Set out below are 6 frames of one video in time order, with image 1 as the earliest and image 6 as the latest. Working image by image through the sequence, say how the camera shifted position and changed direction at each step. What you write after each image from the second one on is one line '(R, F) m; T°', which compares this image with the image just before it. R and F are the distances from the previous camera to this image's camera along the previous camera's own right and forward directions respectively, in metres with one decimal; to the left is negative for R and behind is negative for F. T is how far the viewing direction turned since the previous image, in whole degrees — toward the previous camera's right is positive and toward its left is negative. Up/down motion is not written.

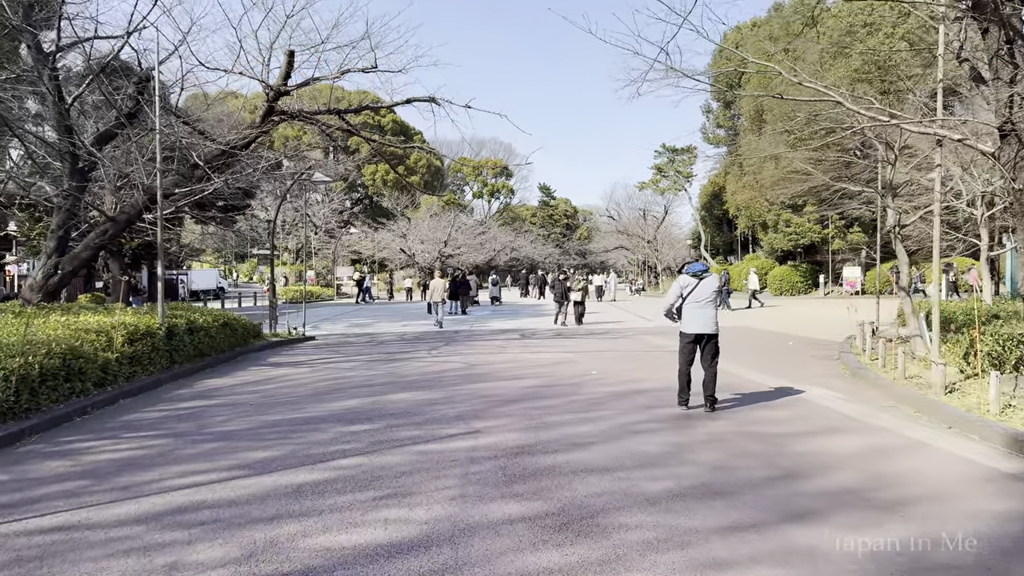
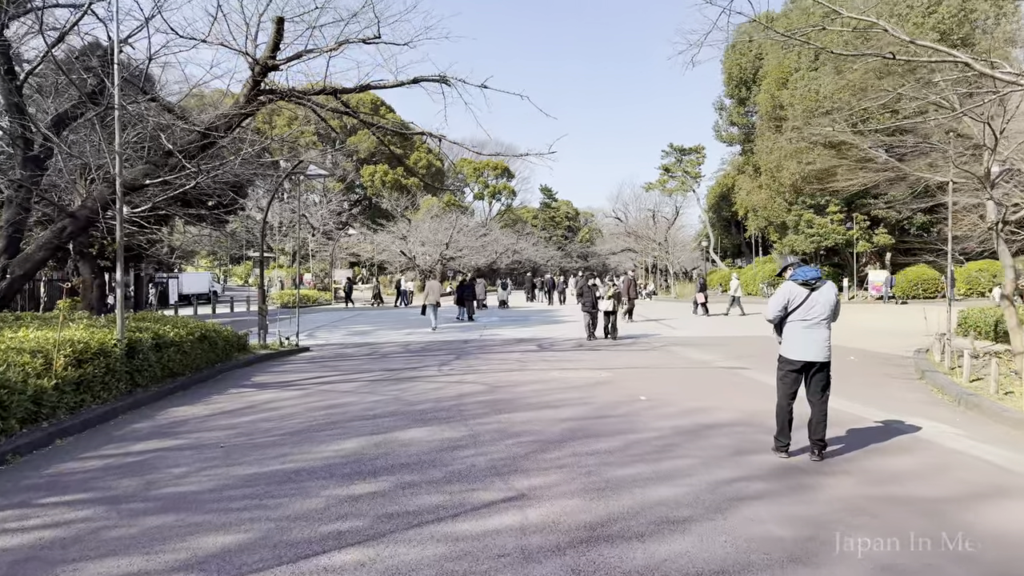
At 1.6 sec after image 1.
(-0.3, +1.5) m; 0°
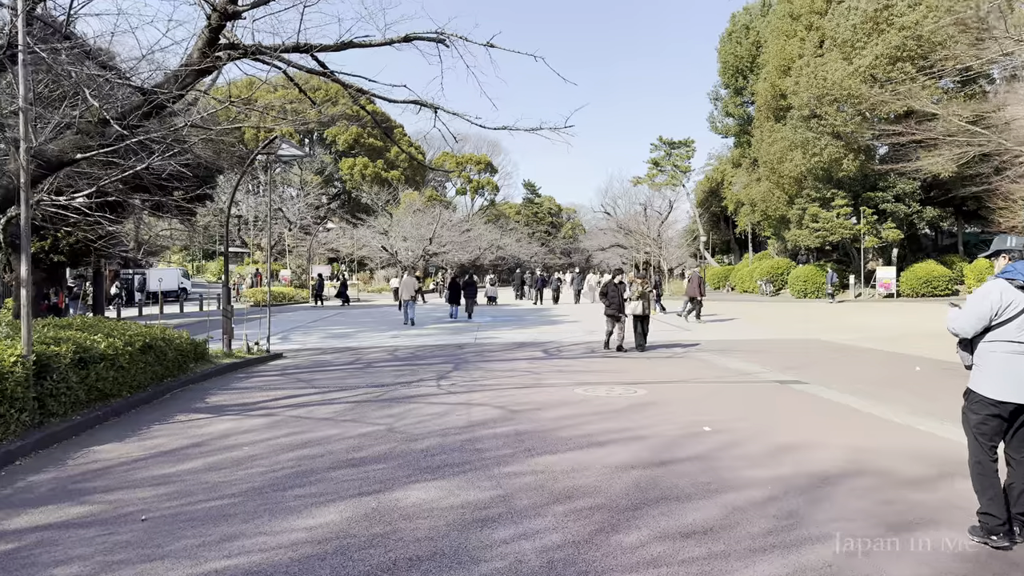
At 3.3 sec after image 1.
(-0.4, +1.7) m; +2°
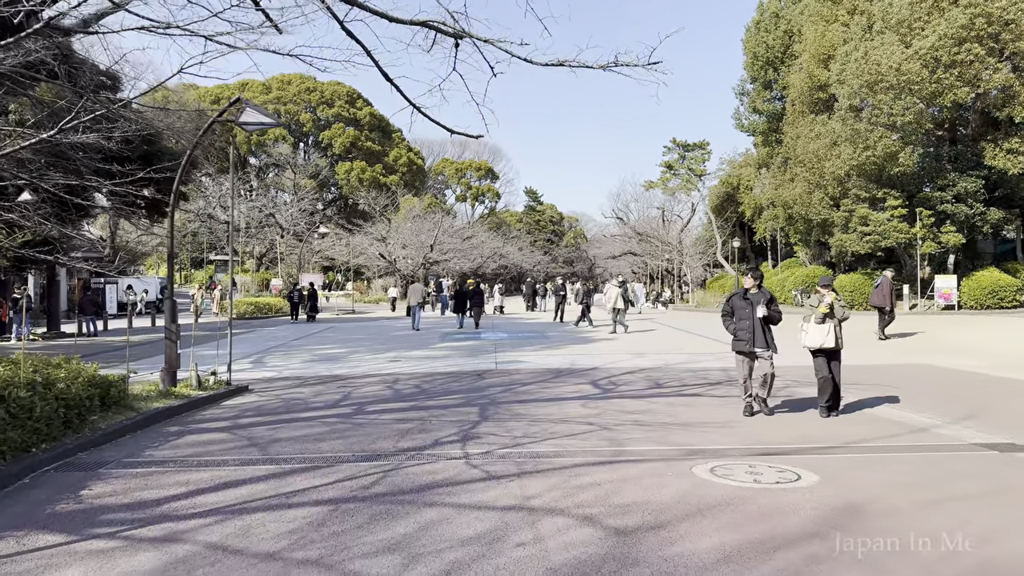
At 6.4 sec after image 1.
(-0.5, +3.0) m; 0°
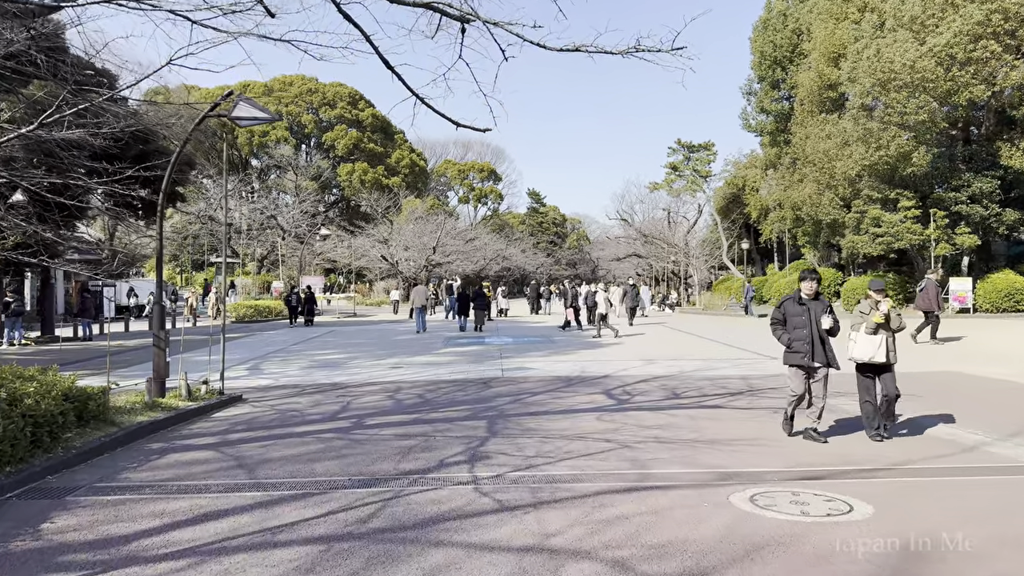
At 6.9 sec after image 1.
(-0.1, +0.5) m; 0°
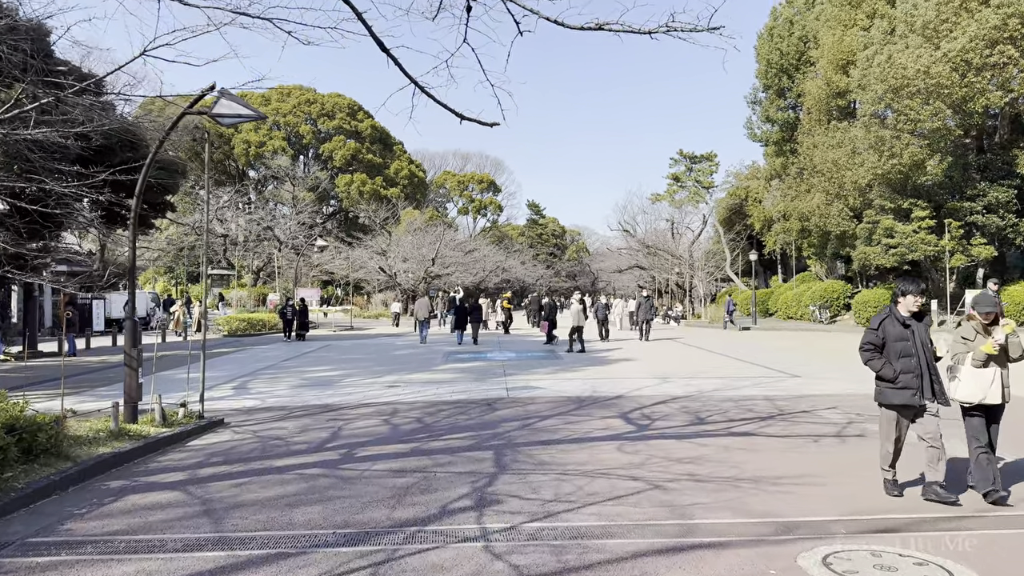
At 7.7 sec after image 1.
(-0.1, +0.8) m; 0°
